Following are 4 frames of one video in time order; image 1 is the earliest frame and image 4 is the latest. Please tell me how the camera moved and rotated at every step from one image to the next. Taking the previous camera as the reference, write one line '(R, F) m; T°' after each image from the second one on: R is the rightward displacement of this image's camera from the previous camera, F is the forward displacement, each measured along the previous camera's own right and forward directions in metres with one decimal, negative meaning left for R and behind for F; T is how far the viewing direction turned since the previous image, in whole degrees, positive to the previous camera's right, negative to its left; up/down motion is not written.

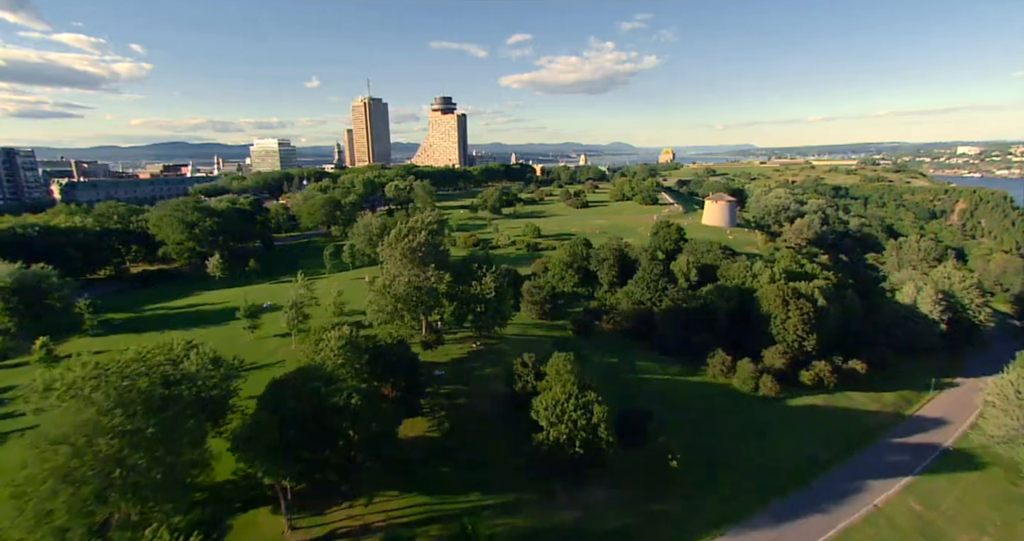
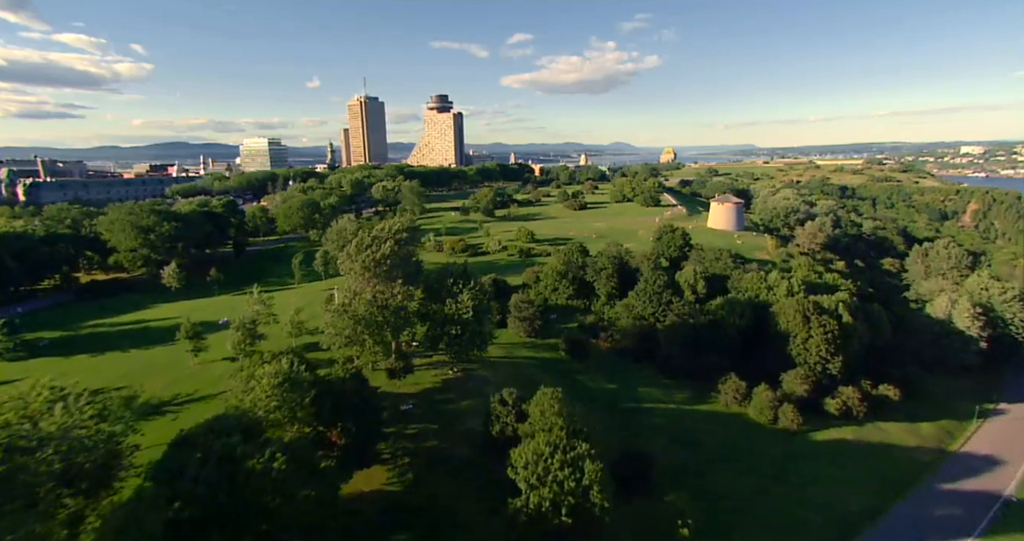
(+1.3, +5.3) m; 0°
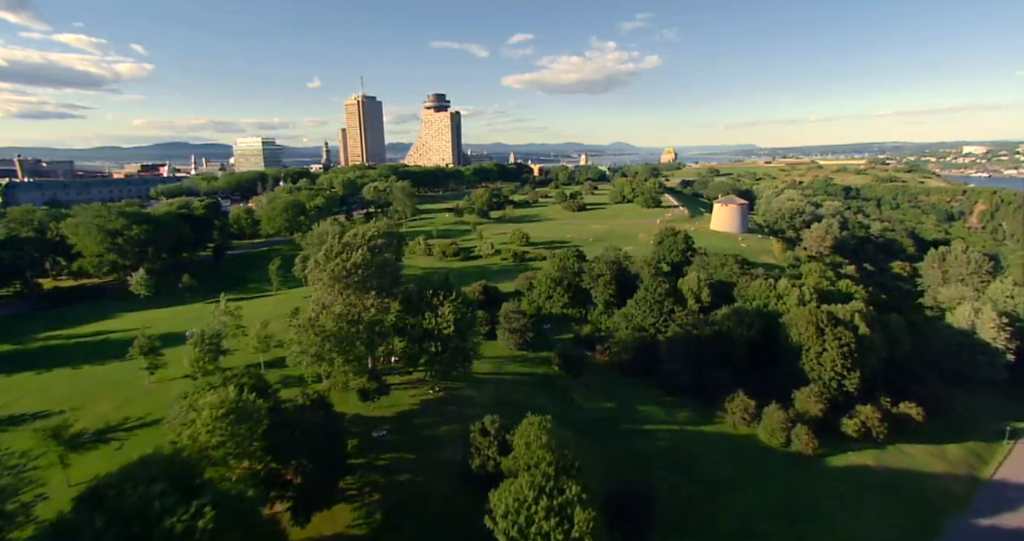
(+0.9, +3.2) m; 0°
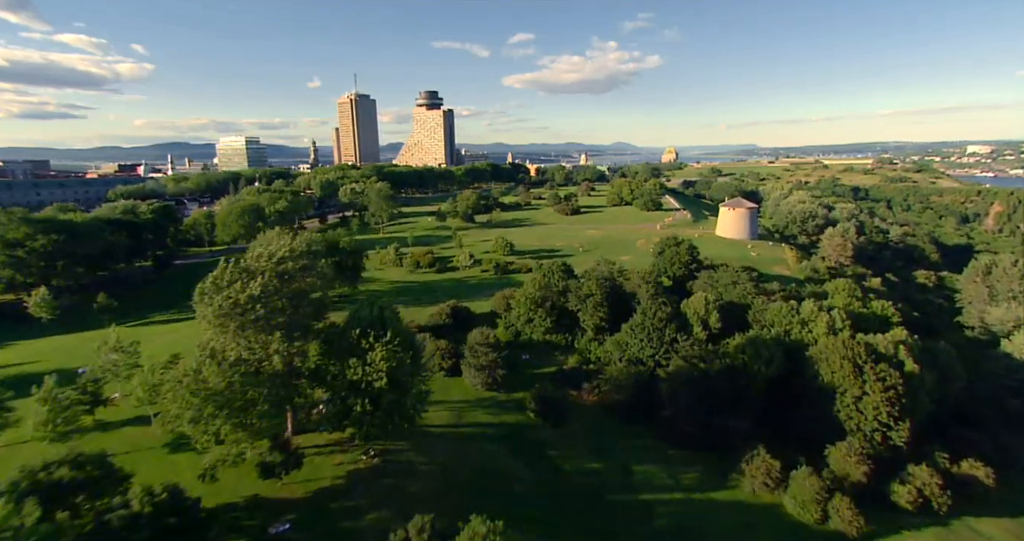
(+2.2, +7.3) m; 0°
